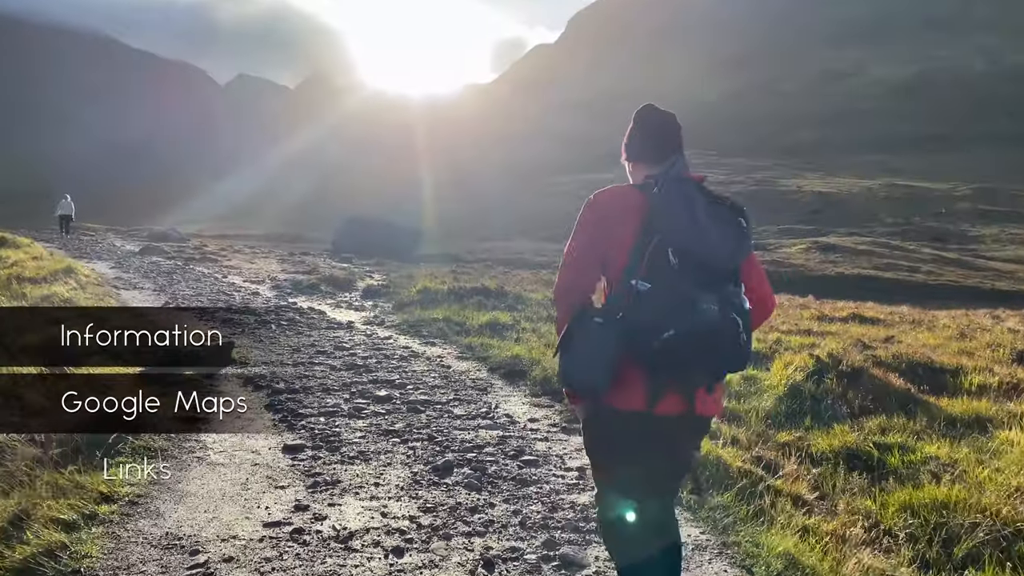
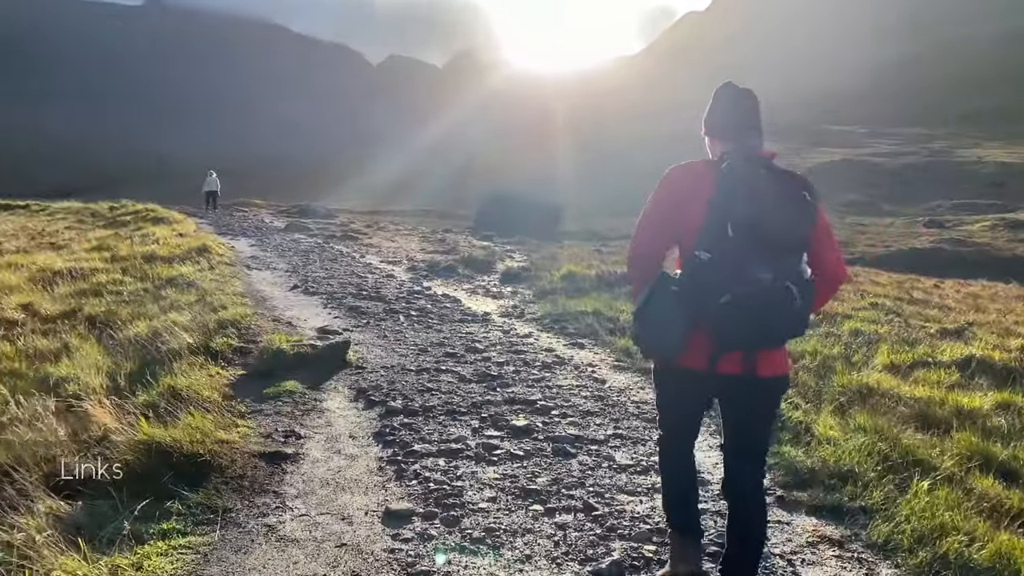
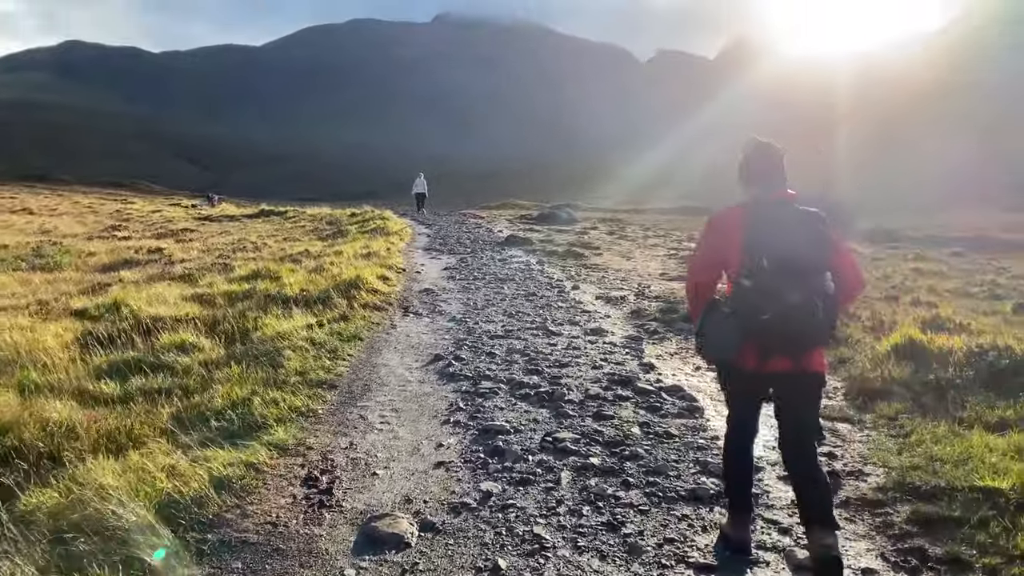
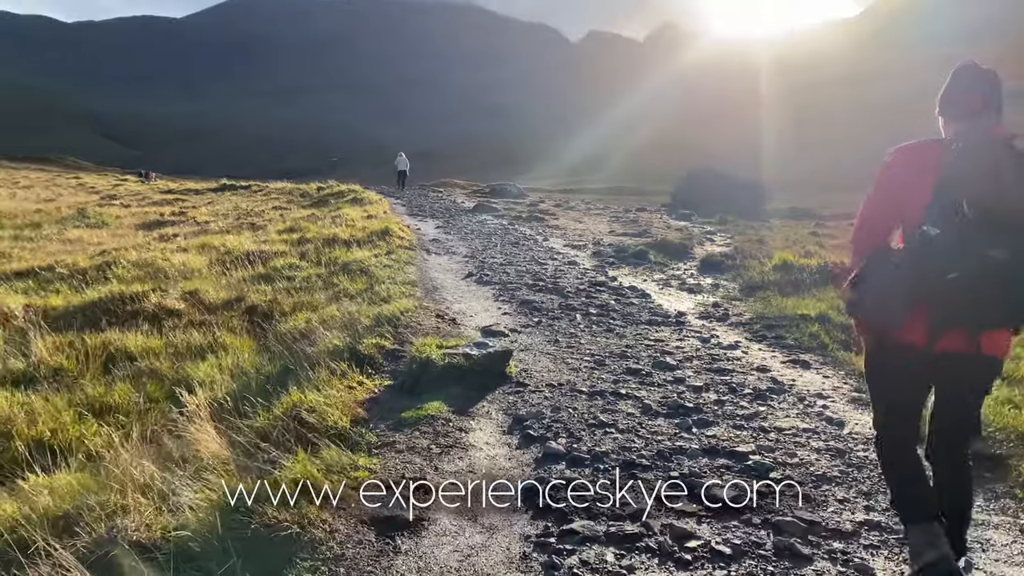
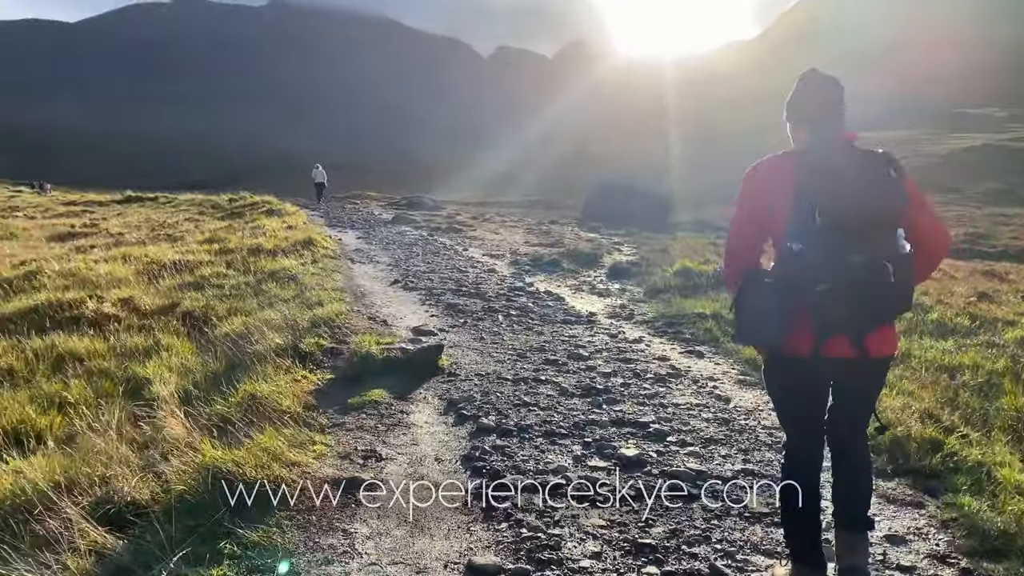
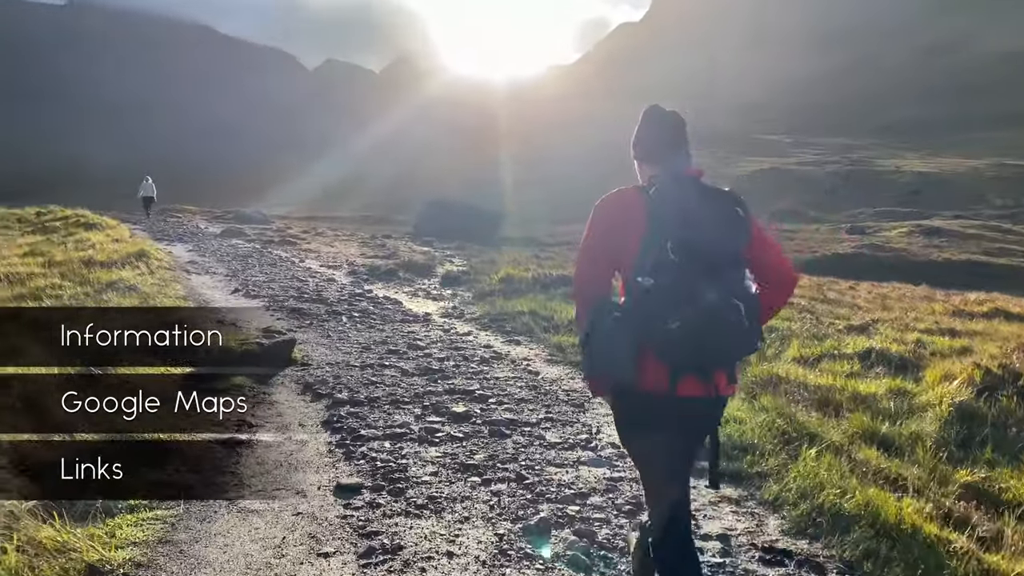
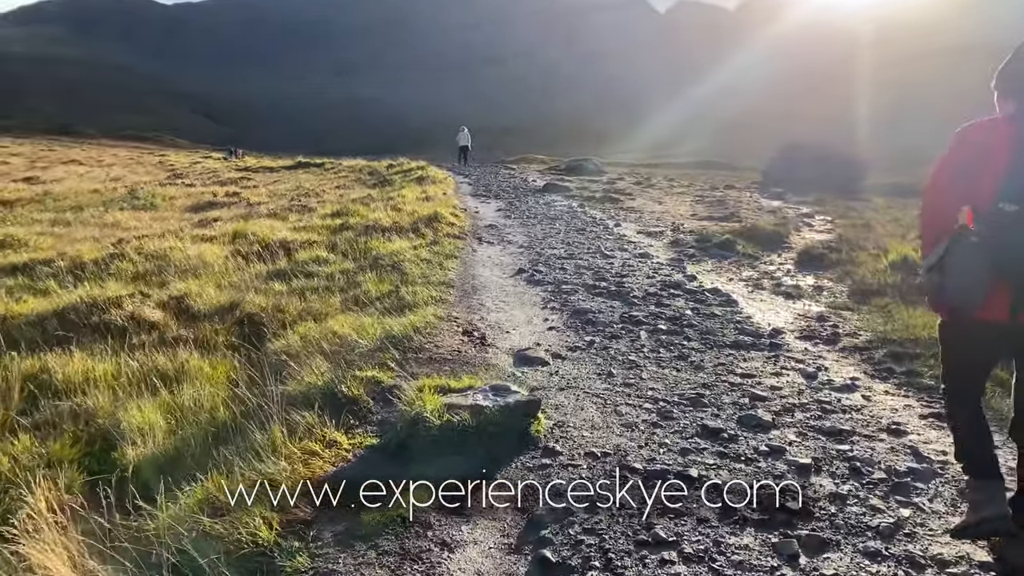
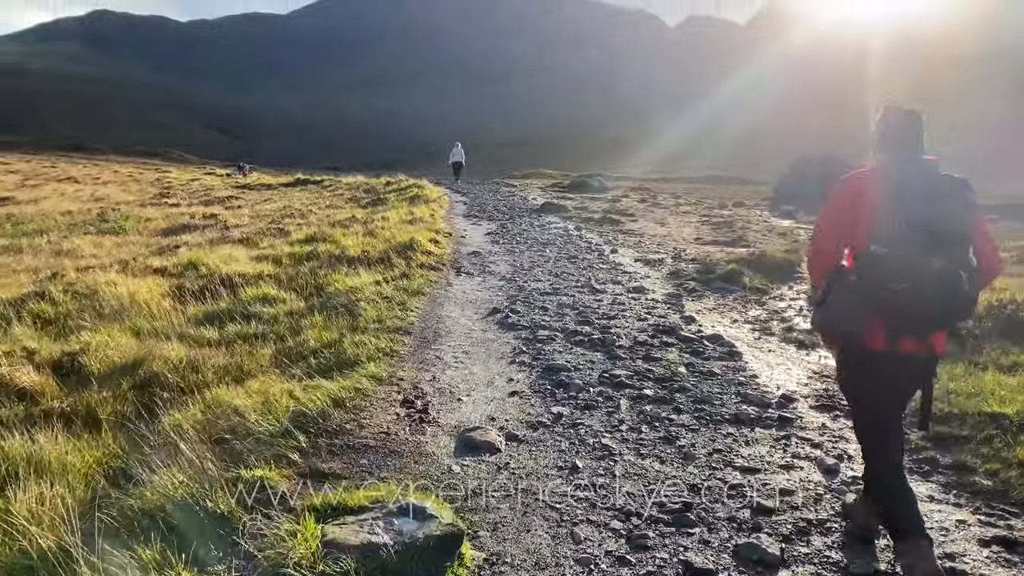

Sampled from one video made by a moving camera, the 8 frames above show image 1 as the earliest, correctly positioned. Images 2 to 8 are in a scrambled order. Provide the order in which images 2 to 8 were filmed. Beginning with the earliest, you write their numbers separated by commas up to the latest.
6, 2, 5, 4, 7, 8, 3
